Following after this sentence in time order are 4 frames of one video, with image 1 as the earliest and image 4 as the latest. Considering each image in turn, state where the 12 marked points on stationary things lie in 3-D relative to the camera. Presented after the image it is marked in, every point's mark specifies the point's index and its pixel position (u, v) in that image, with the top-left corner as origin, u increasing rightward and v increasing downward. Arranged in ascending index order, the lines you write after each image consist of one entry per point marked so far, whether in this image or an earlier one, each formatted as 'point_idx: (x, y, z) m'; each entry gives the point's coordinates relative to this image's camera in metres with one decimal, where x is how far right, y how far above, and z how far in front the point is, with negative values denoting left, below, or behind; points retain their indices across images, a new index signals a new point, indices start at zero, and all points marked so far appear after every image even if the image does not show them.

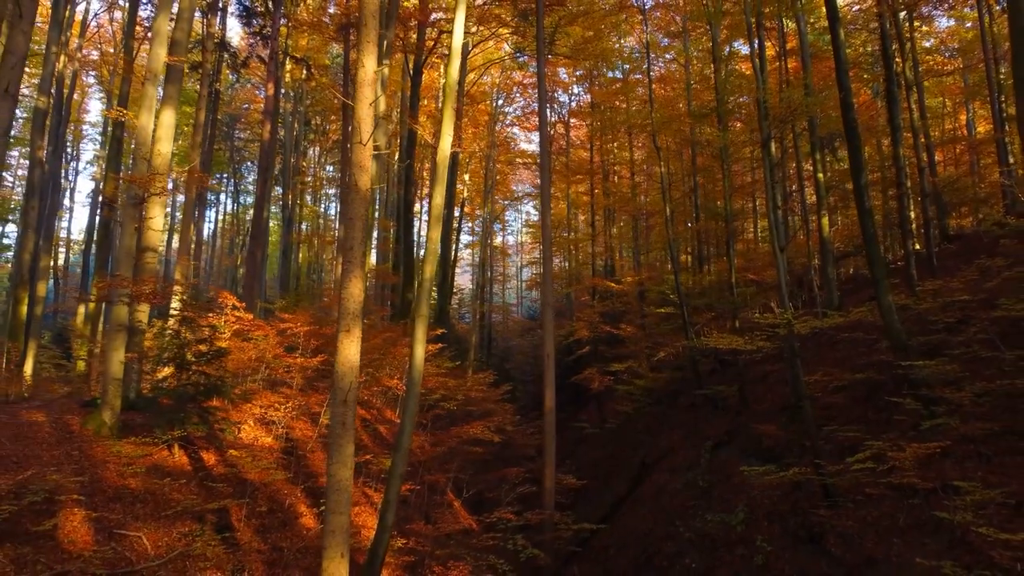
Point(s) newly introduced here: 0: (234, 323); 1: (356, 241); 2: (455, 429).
0: (-3.8, -0.4, +7.8) m
1: (-1.3, +0.4, +5.1) m
2: (-1.0, -2.5, +10.6) m
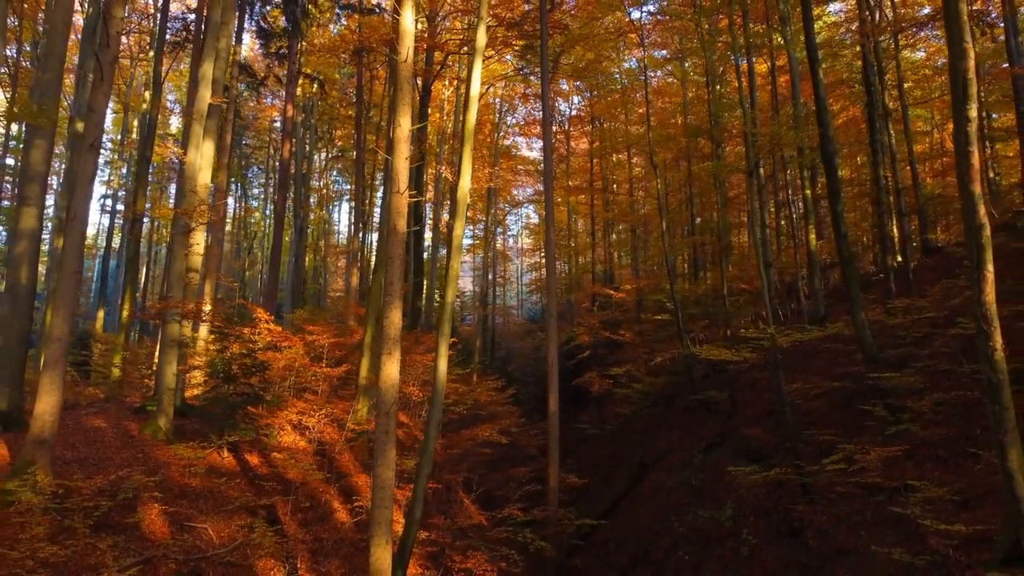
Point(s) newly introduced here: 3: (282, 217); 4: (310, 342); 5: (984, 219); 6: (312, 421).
0: (-3.6, -0.7, +8.7) m
1: (-1.2, +0.1, +6.0) m
2: (-0.9, -2.8, +11.5) m
3: (-6.5, +2.0, +16.5) m
4: (-3.2, -0.8, +9.4) m
5: (+4.1, +0.6, +5.2) m
6: (-2.9, -1.9, +8.6) m
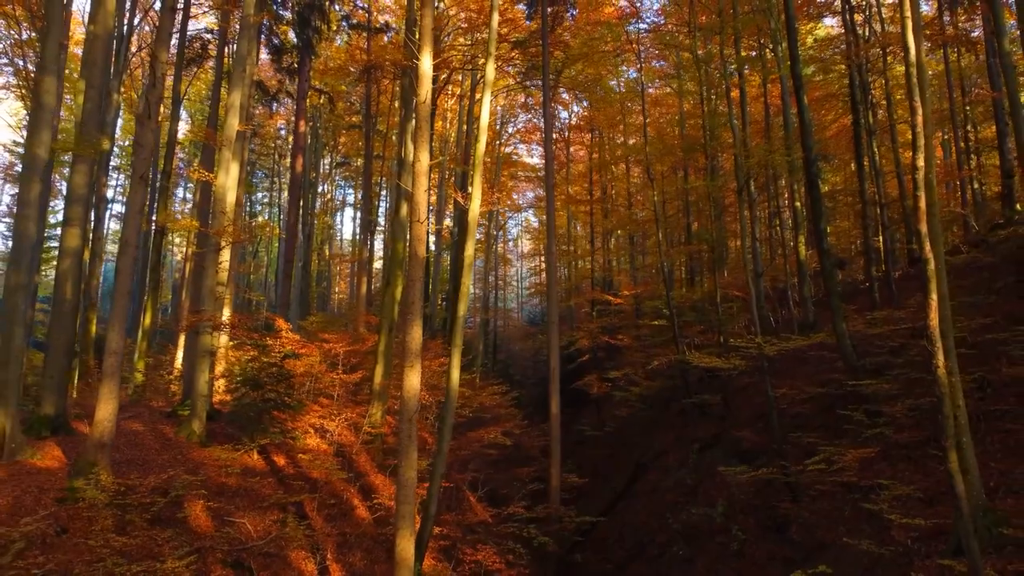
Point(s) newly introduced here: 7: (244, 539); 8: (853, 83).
0: (-3.5, -0.9, +9.4) m
1: (-1.1, -0.1, +6.7) m
2: (-0.8, -3.0, +12.2) m
3: (-6.4, +1.8, +17.2) m
4: (-3.1, -1.0, +10.0) m
5: (+4.2, +0.4, +5.9) m
6: (-2.8, -2.1, +9.2) m
7: (-3.0, -2.8, +6.6) m
8: (+8.4, +5.0, +14.5) m
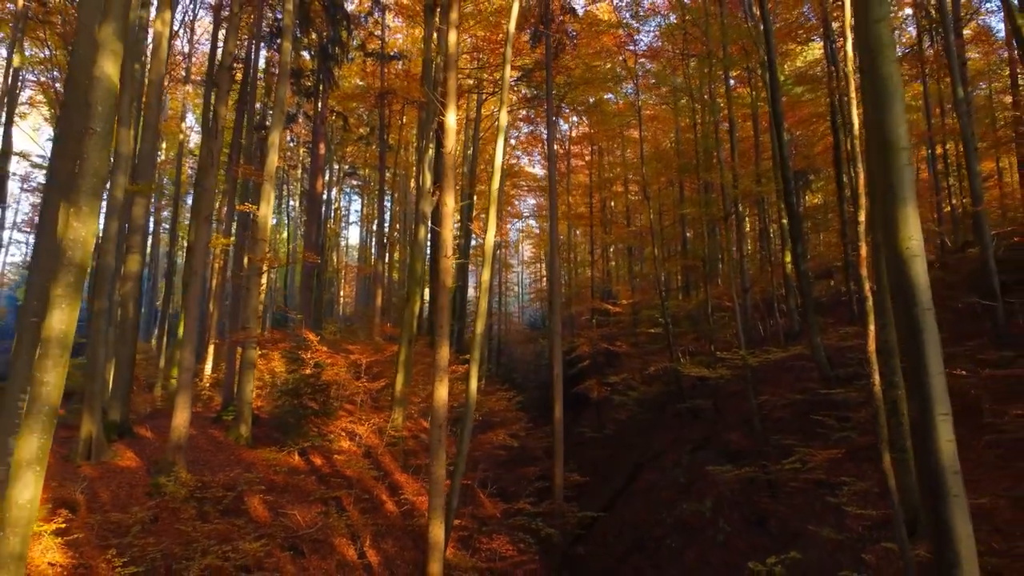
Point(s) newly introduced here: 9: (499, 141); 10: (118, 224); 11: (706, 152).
0: (-3.4, -1.2, +10.5) m
1: (-0.9, -0.4, +7.8) m
2: (-0.6, -3.3, +13.3) m
3: (-6.2, +1.5, +18.3) m
4: (-3.0, -1.4, +11.2) m
5: (+4.4, 0.0, +7.0) m
6: (-2.6, -2.5, +10.4) m
7: (-2.8, -3.1, +7.7) m
8: (+8.5, +4.7, +15.6) m
9: (-0.2, +2.8, +10.5) m
10: (-5.8, +0.9, +8.6) m
11: (+5.8, +4.1, +17.6) m
